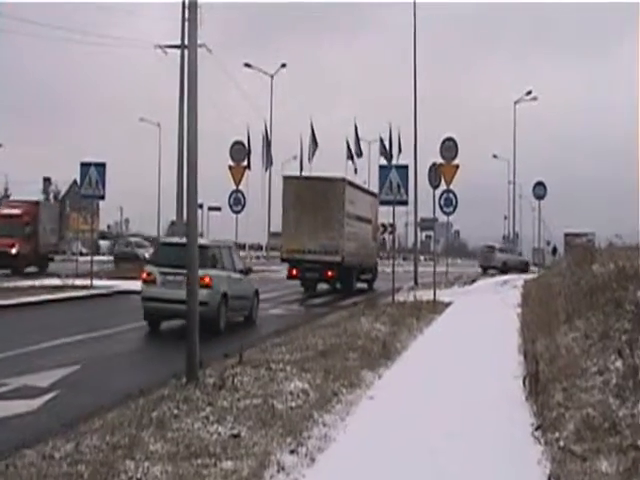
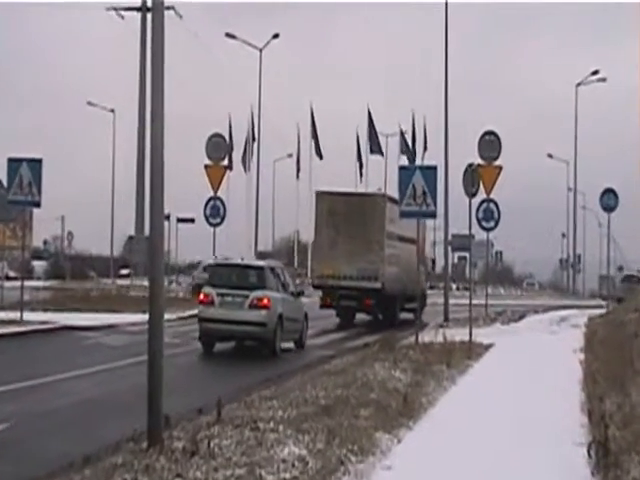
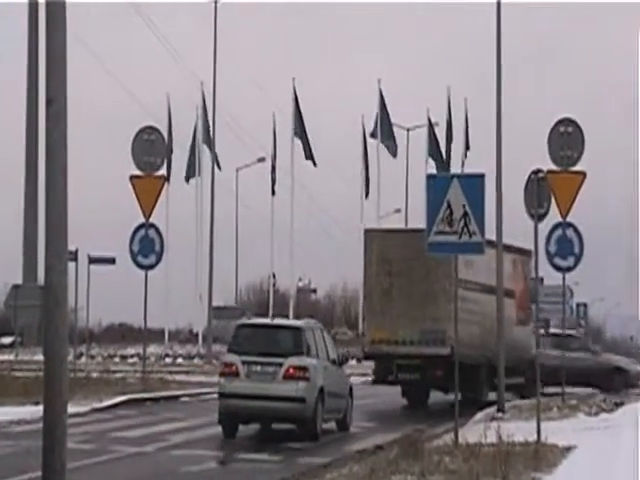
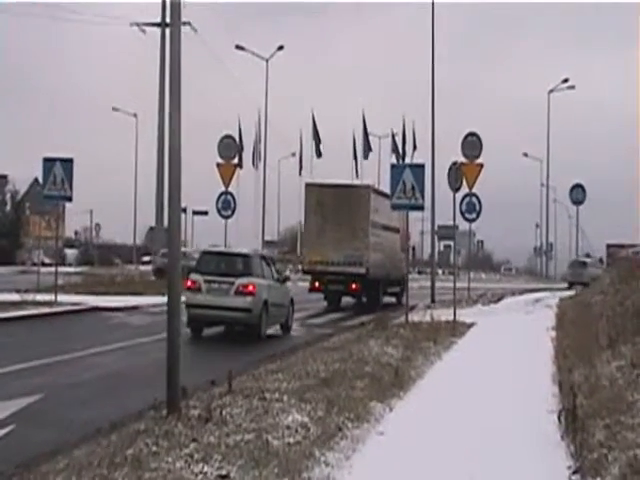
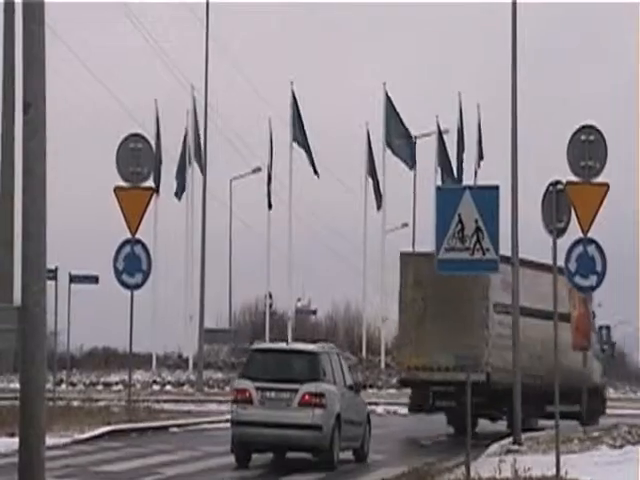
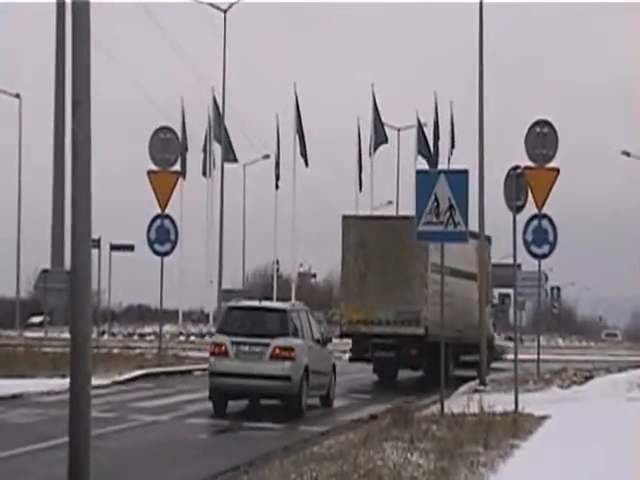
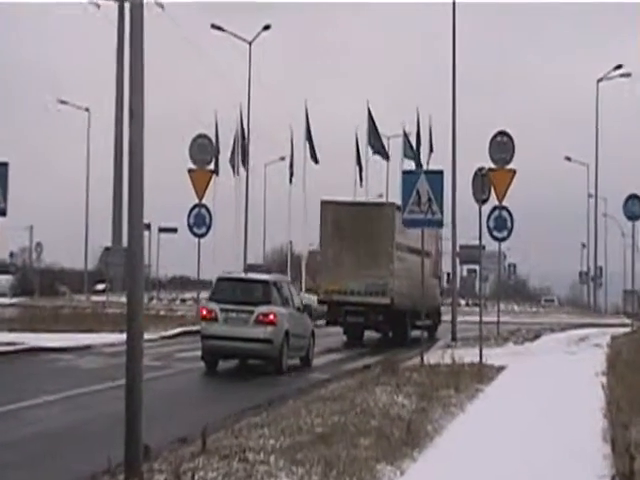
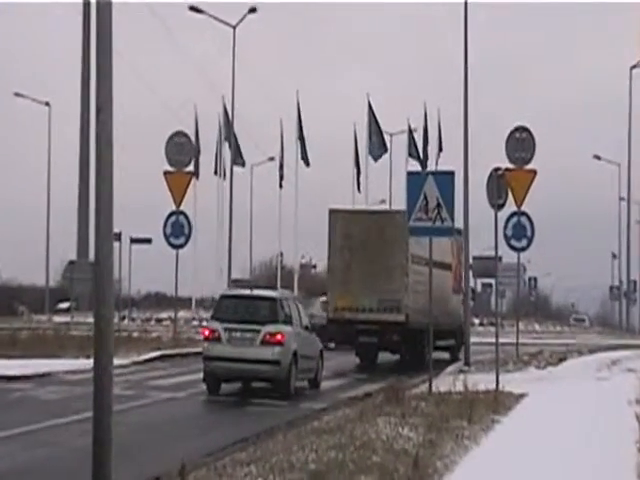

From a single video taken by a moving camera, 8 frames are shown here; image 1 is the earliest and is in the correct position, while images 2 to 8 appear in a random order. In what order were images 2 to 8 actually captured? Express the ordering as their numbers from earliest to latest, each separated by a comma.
4, 2, 7, 8, 6, 3, 5
